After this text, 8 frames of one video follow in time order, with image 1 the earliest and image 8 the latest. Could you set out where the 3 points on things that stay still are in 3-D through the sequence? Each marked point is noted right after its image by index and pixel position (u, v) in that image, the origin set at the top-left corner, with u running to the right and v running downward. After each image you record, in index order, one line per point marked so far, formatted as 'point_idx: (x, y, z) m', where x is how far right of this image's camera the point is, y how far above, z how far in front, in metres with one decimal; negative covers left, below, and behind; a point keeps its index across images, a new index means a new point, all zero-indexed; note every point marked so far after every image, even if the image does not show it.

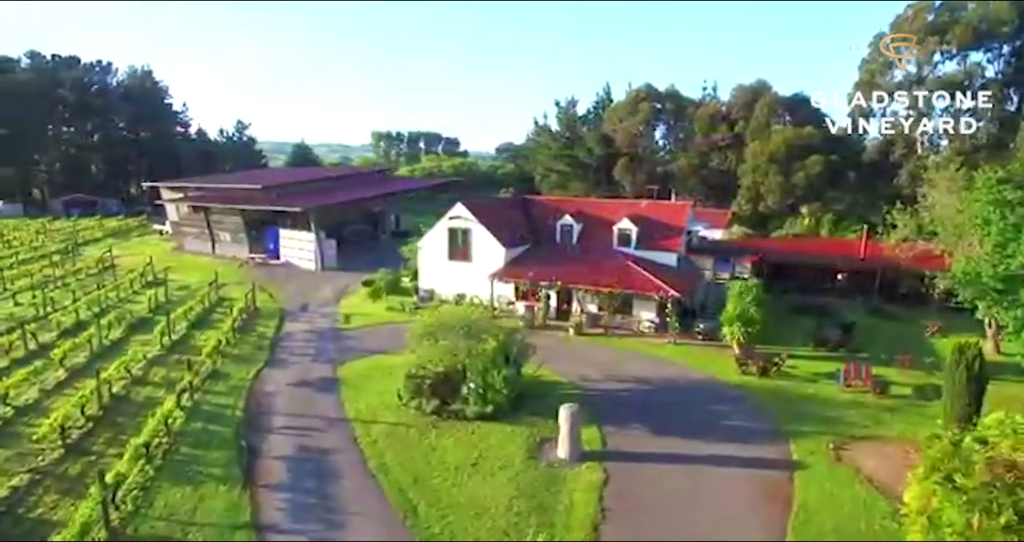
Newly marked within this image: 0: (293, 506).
0: (-4.5, -4.9, +16.1) m
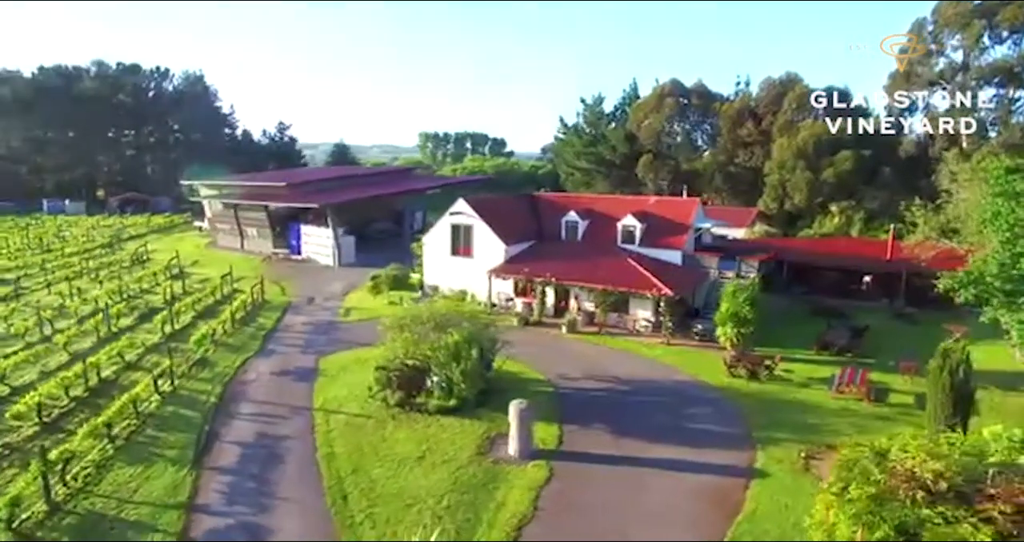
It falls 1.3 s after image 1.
0: (-6.0, -4.6, +16.6) m
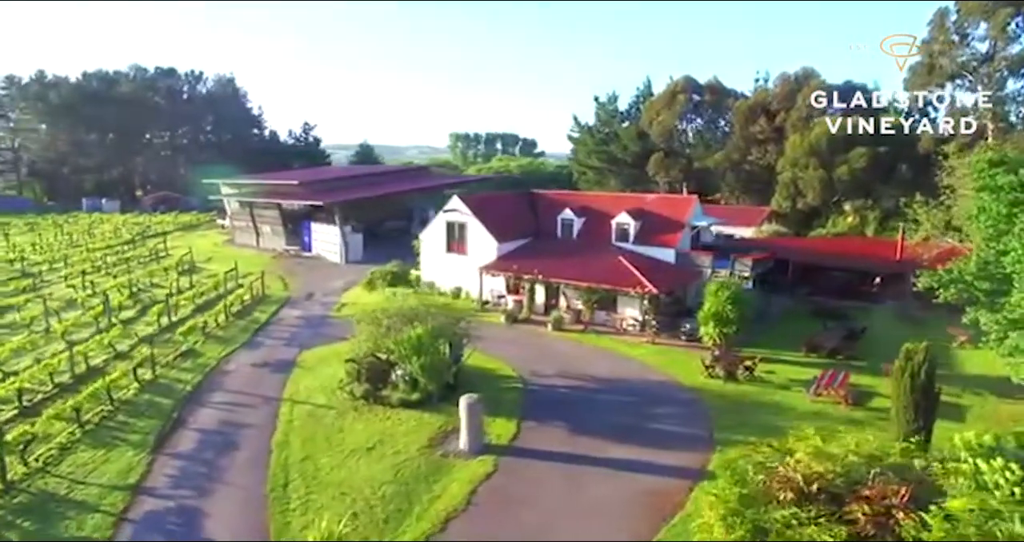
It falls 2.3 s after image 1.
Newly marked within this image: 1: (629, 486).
0: (-7.3, -4.5, +17.1) m
1: (+2.4, -4.5, +16.3) m
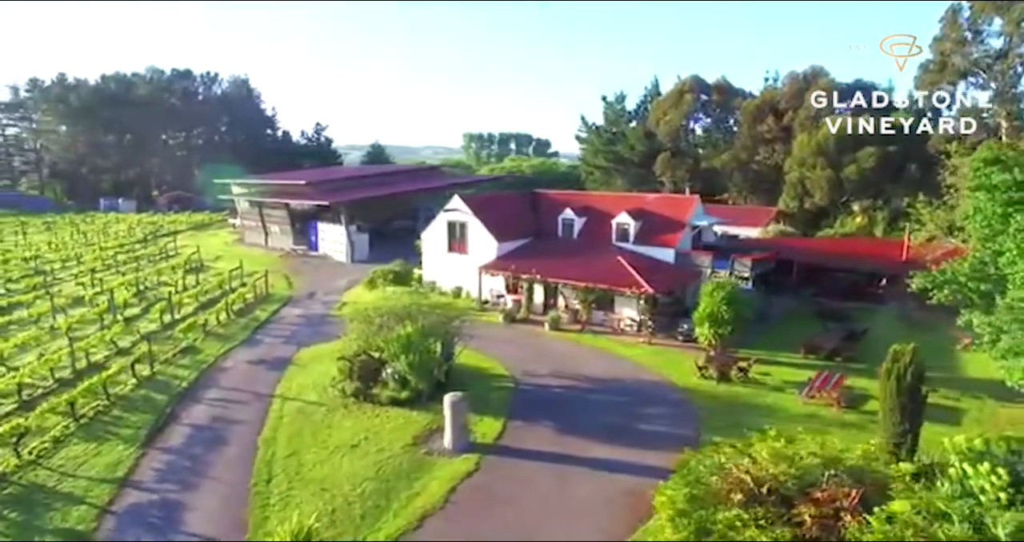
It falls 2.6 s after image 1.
0: (-7.7, -4.4, +17.4) m
1: (+2.0, -4.5, +16.2) m
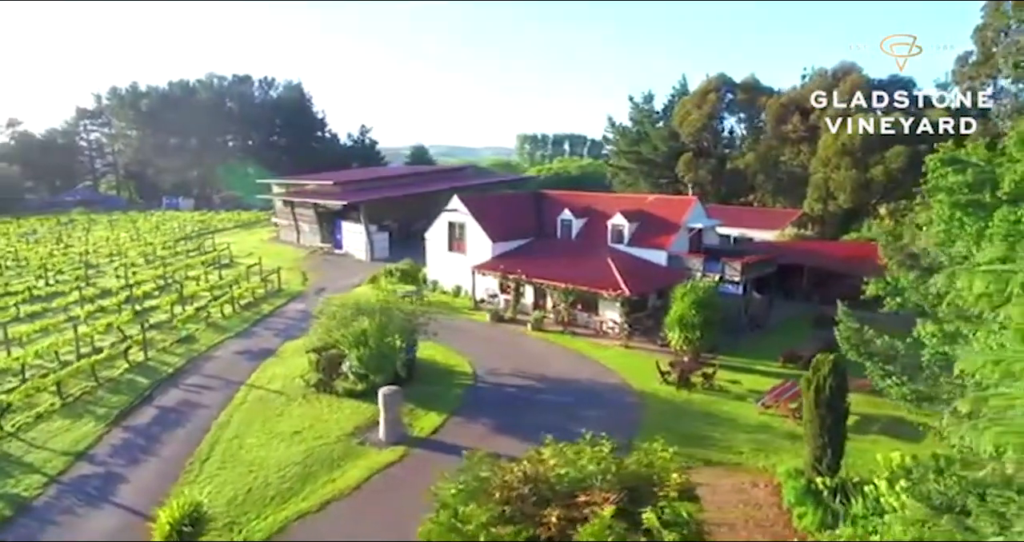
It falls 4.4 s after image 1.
0: (-9.4, -4.2, +18.7) m
1: (+0.1, -4.5, +16.3) m
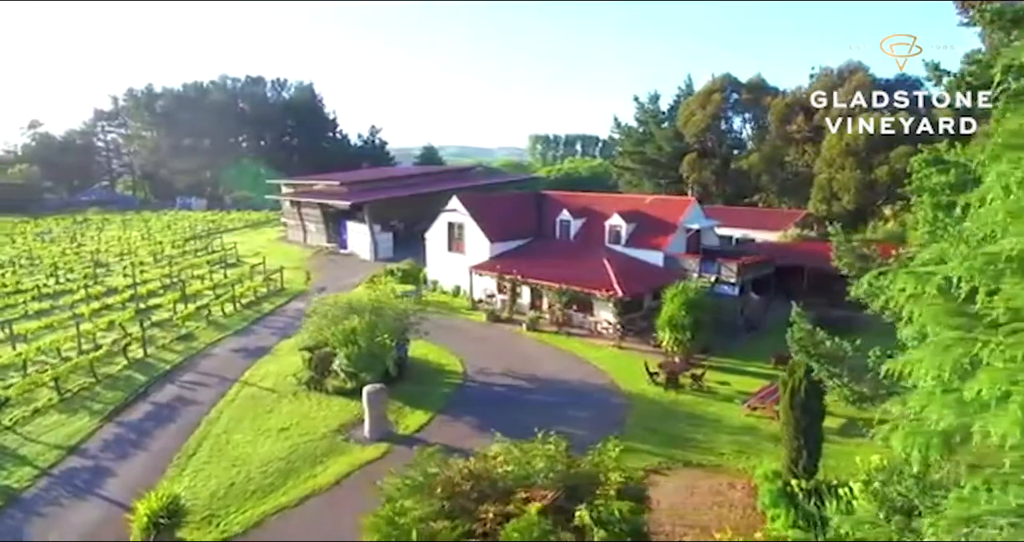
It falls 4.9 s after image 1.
0: (-9.8, -4.2, +19.1) m
1: (-0.4, -4.5, +16.3) m
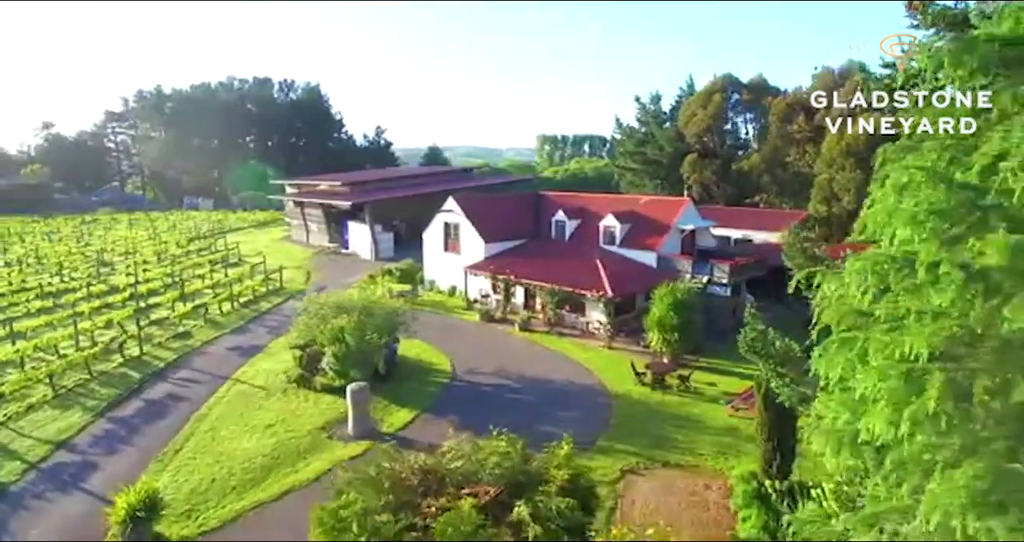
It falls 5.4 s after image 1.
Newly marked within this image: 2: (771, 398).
0: (-10.2, -4.1, +19.4) m
1: (-0.9, -4.4, +16.4) m
2: (+5.1, -2.5, +15.1) m
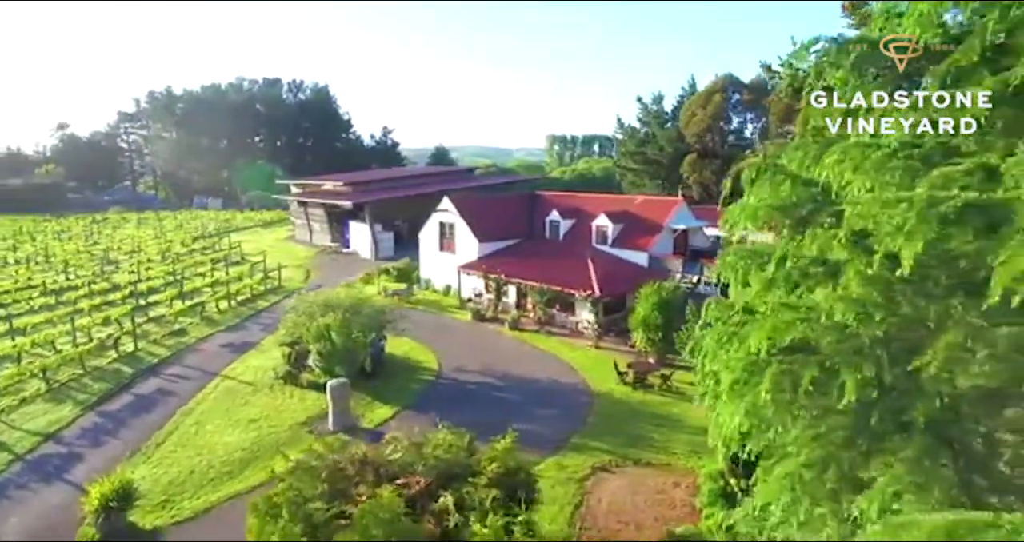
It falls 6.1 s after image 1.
0: (-10.7, -4.0, +19.8) m
1: (-1.5, -4.4, +16.5) m
2: (+4.5, -2.4, +15.0) m
